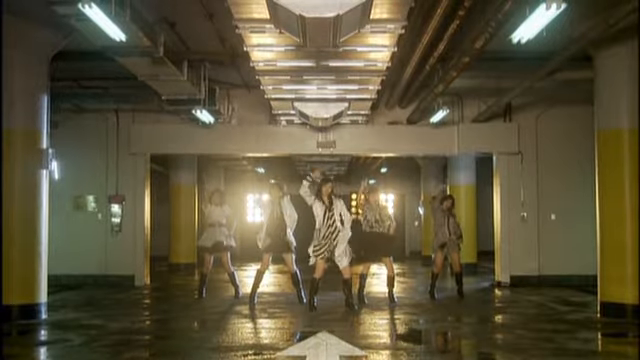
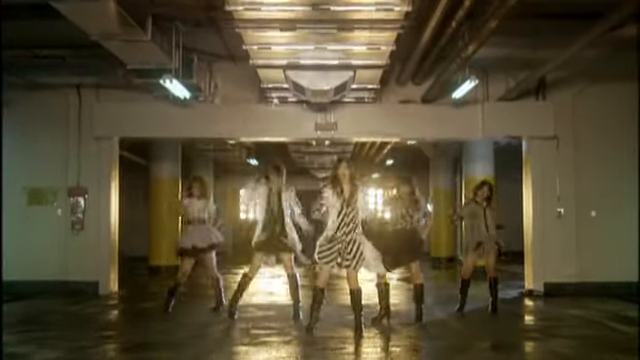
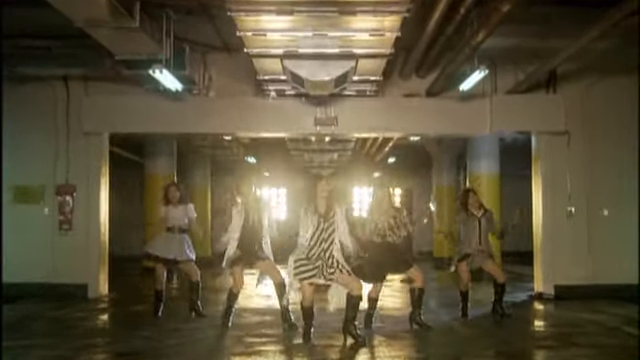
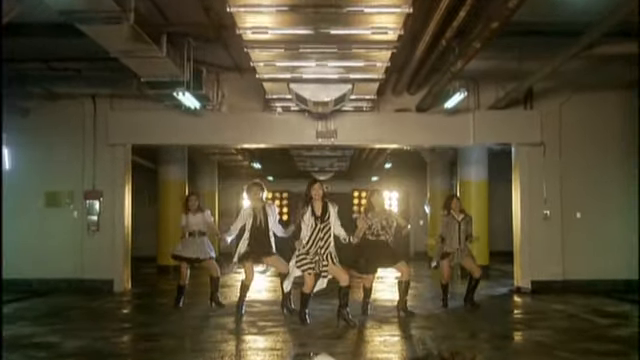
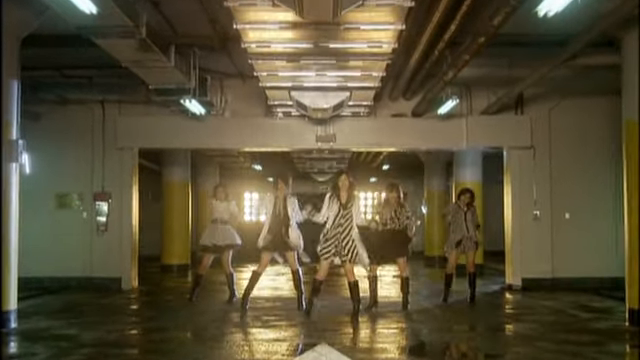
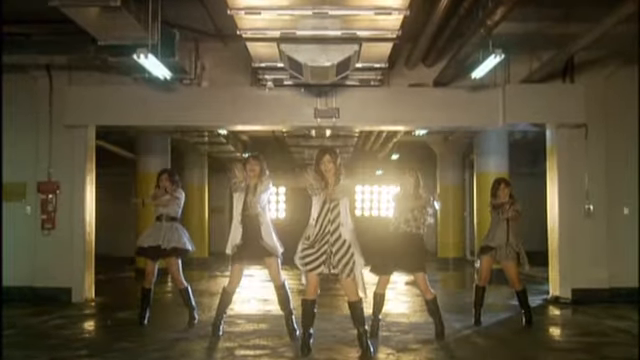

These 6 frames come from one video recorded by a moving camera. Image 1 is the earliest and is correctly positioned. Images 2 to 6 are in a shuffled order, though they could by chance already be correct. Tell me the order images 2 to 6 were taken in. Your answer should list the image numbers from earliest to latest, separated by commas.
5, 4, 2, 3, 6
